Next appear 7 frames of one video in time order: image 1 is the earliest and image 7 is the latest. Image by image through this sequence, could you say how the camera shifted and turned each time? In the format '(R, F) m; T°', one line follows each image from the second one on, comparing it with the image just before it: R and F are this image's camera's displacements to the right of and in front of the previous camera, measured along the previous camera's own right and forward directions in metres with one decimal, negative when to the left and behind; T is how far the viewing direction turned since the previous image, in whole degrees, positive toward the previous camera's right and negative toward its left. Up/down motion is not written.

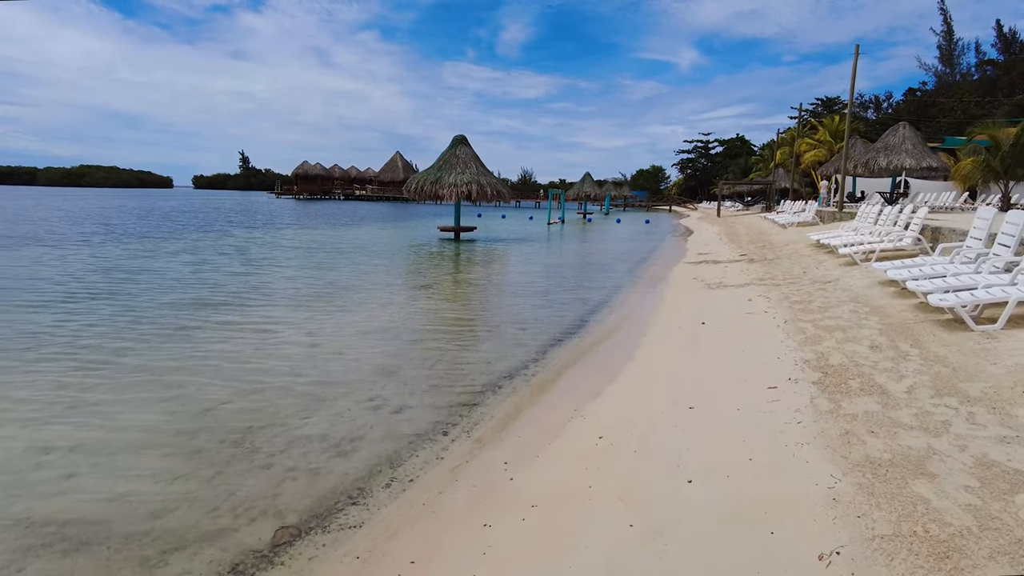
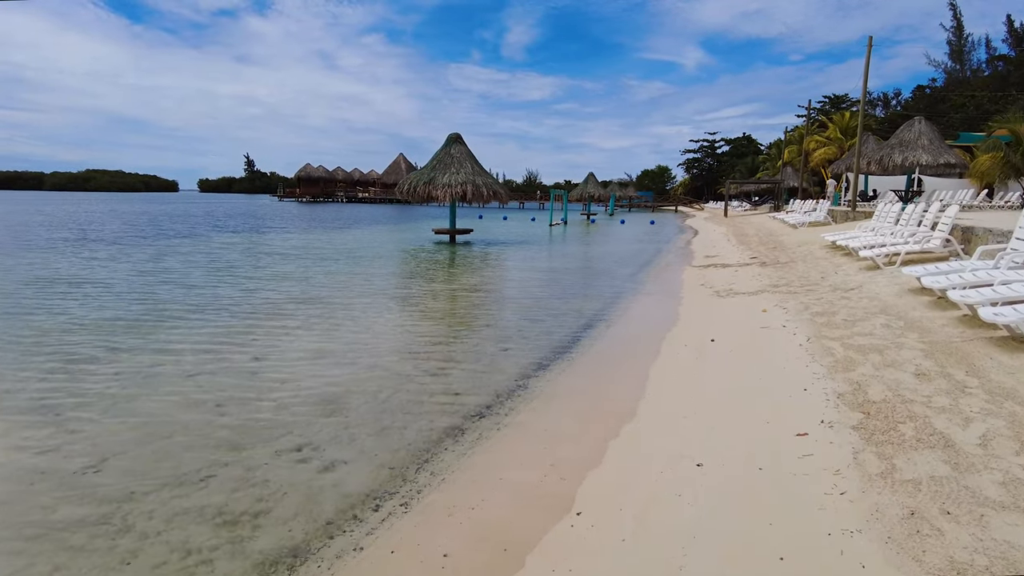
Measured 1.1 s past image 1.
(+0.2, +0.9) m; -1°
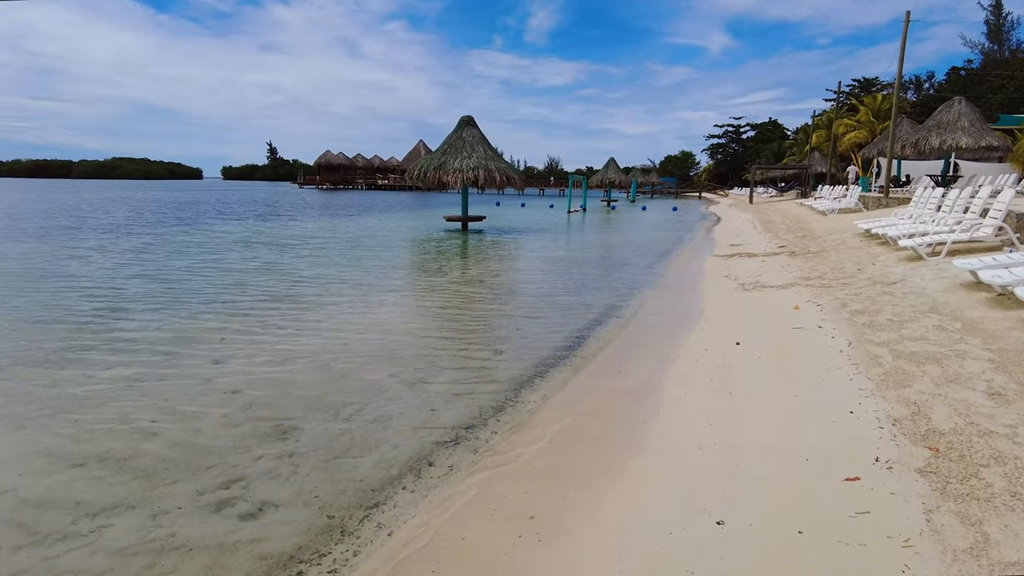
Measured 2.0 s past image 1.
(+0.2, +0.7) m; -2°
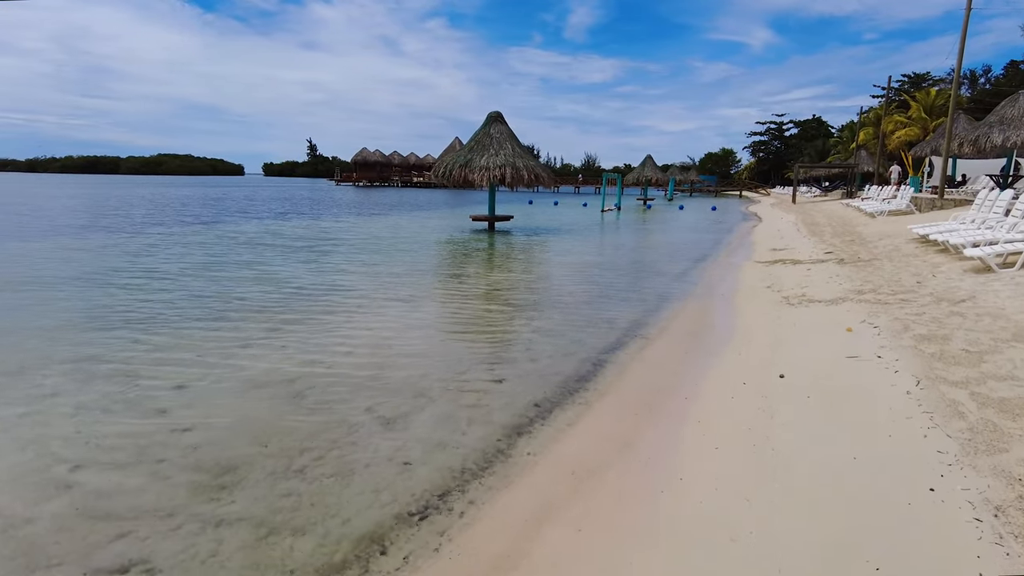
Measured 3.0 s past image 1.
(+0.2, +0.7) m; -3°
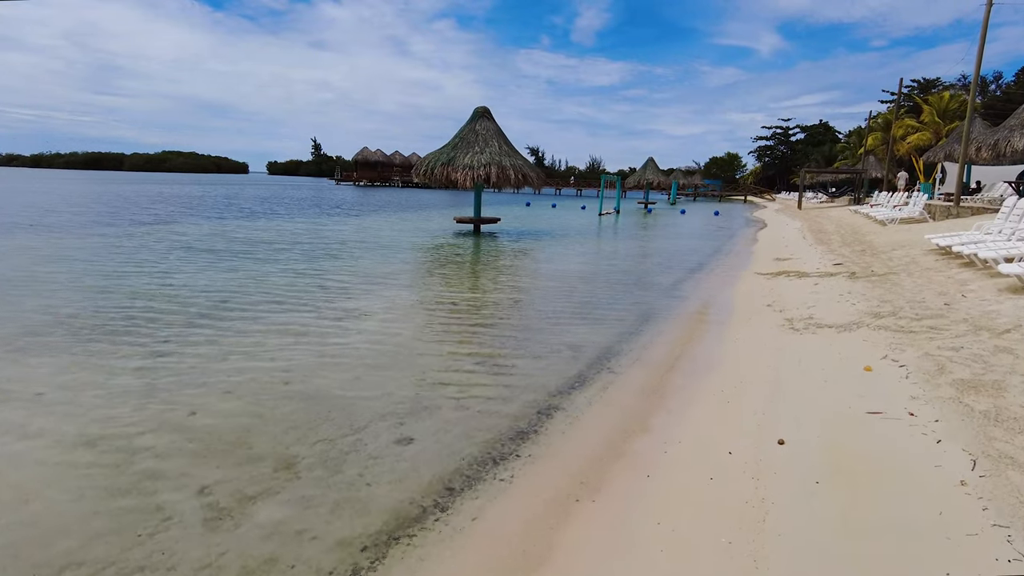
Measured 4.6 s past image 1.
(+0.5, +1.2) m; 0°
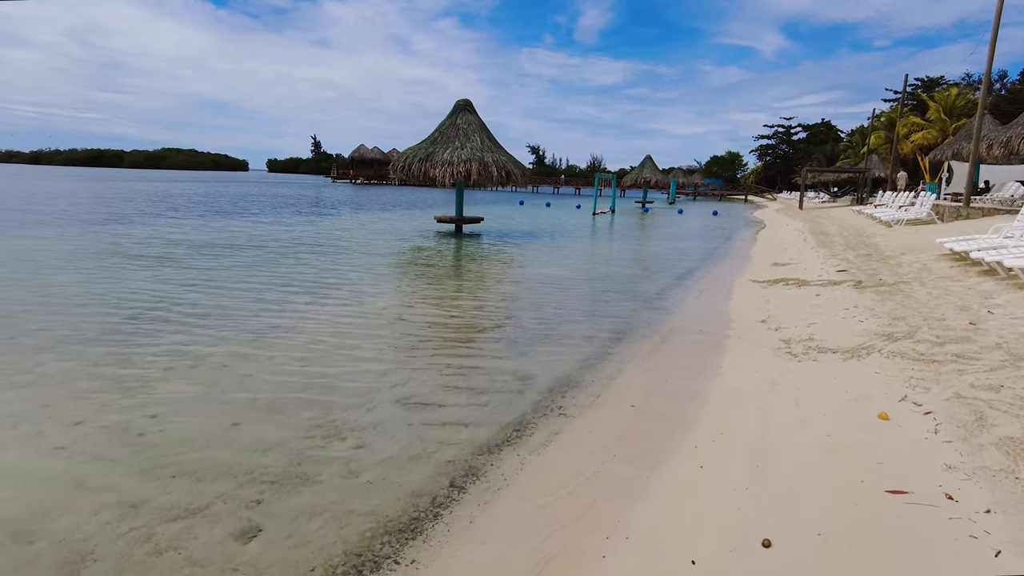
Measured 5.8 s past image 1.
(+0.4, +1.0) m; 0°
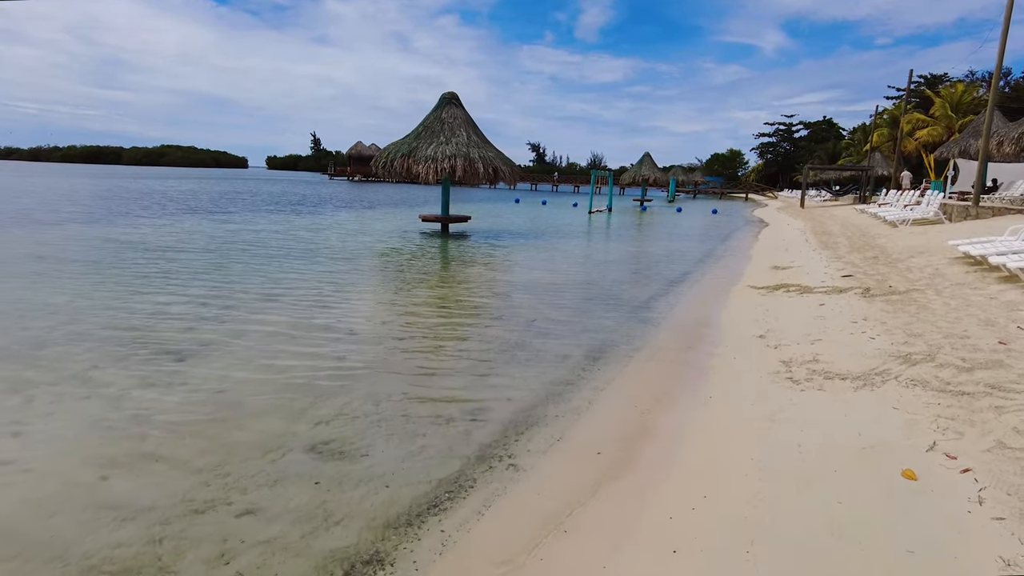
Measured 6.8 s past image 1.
(+0.3, +0.7) m; 0°
